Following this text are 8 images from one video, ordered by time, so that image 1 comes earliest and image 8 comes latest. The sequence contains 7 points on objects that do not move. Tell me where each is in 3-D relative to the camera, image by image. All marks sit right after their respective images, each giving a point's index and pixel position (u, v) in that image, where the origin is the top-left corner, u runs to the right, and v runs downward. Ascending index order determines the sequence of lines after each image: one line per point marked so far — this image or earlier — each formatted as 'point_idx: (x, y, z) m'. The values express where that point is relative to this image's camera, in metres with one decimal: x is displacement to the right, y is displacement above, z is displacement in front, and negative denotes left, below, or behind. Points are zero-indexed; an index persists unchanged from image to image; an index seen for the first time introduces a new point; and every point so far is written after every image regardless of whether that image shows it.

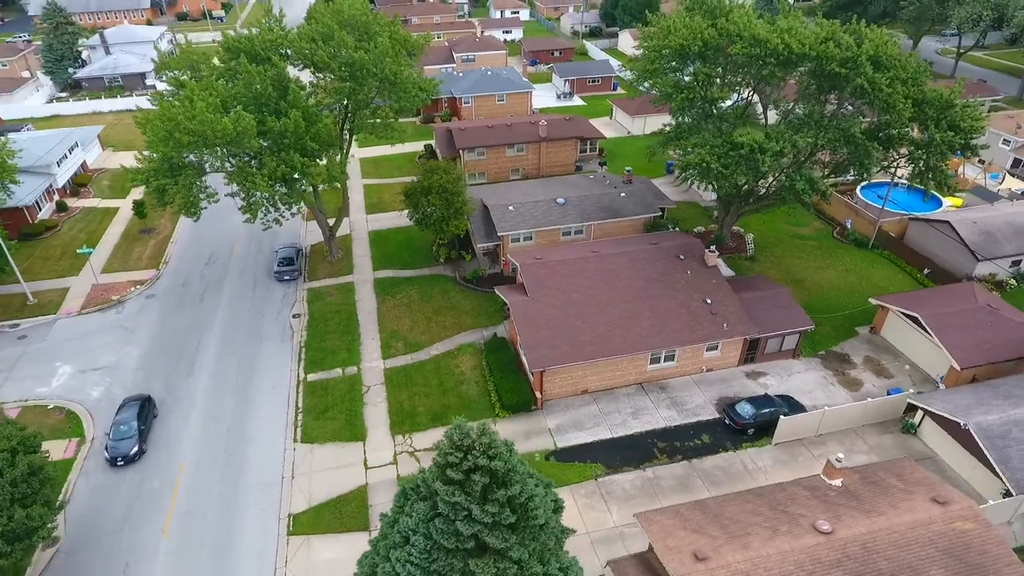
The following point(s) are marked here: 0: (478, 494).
0: (-0.7, -4.3, +13.4) m
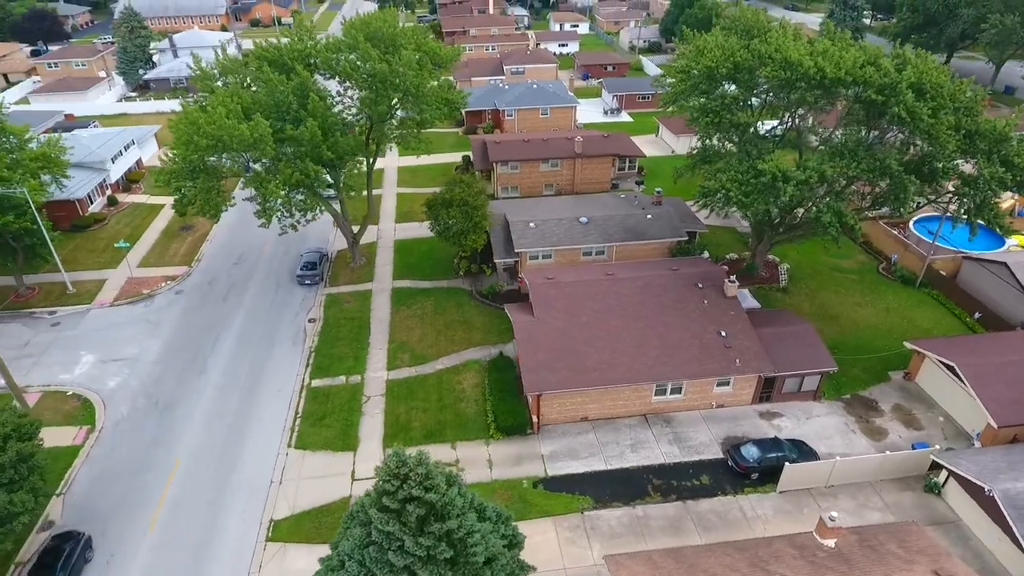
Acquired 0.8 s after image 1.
0: (-2.0, -4.8, +12.9) m
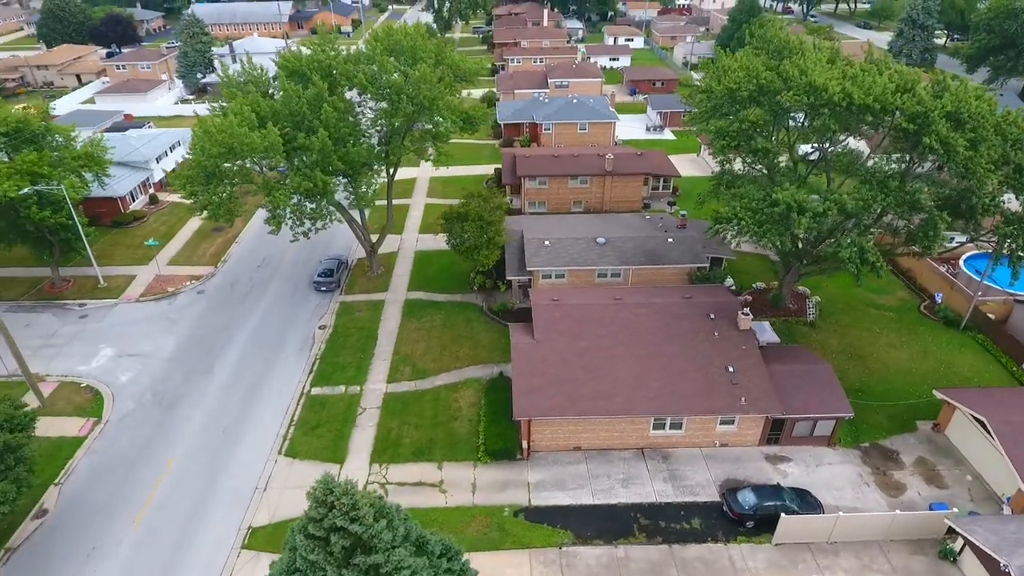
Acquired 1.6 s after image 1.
0: (-3.4, -5.2, +12.5) m
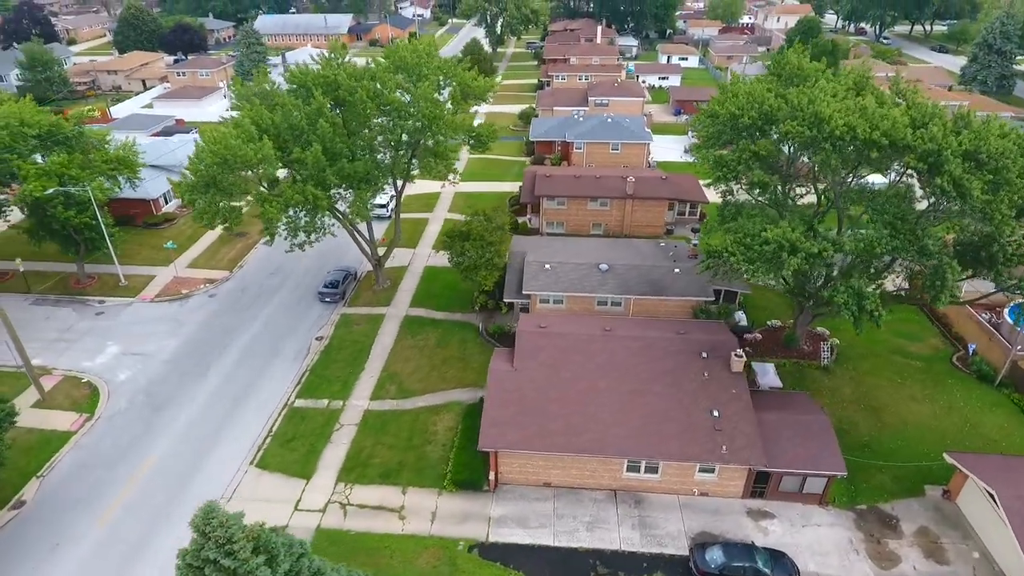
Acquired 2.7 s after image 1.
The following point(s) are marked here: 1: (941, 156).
0: (-5.6, -5.7, +12.2) m
1: (+13.3, +4.1, +20.0) m
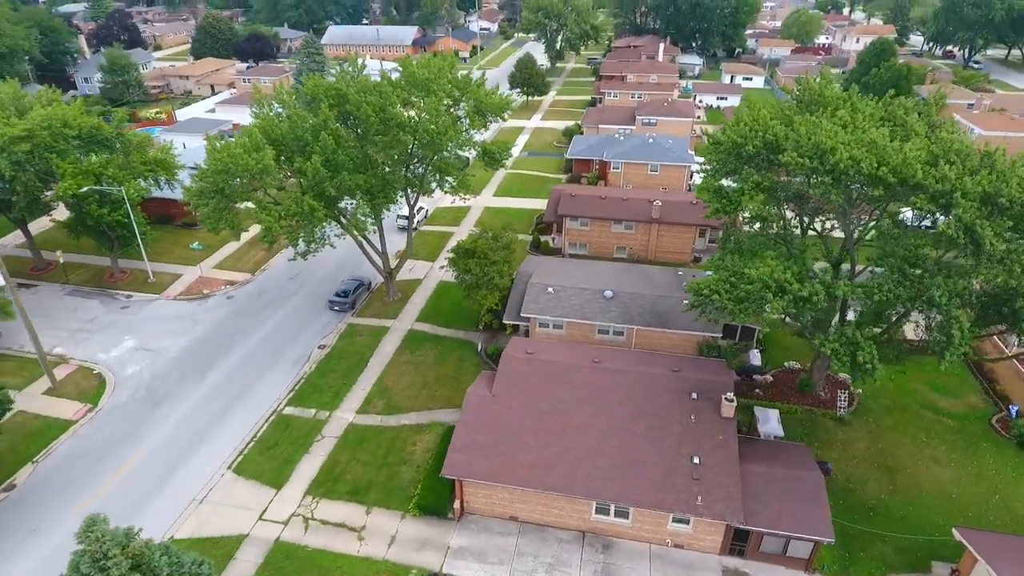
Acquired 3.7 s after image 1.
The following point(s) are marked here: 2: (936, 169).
0: (-7.9, -6.0, +12.1) m
1: (+12.3, +2.5, +17.9) m
2: (+12.3, +3.4, +18.7) m
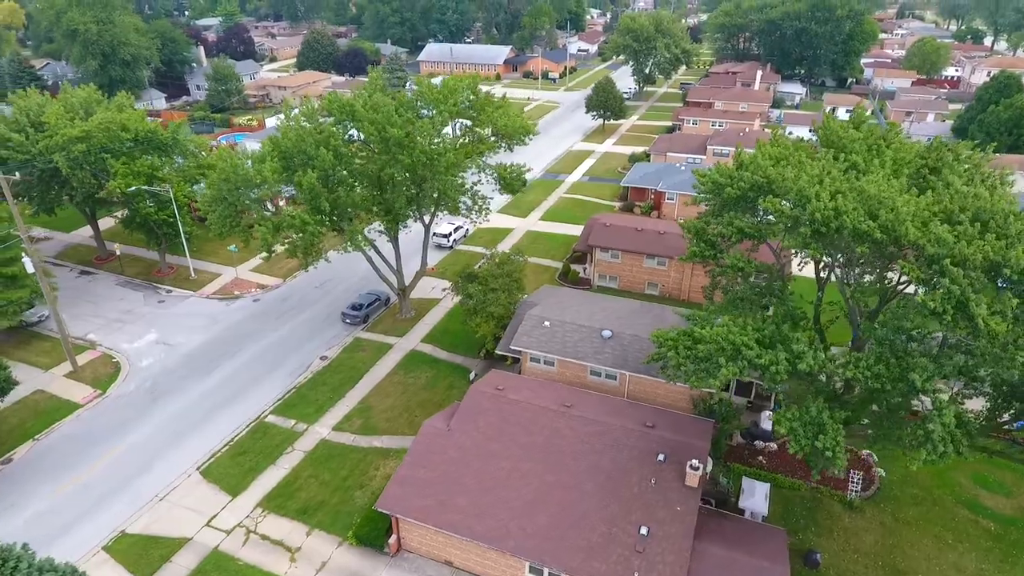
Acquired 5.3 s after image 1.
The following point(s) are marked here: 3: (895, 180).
0: (-11.5, -6.0, +12.4) m
1: (+10.1, +0.5, +15.0) m
2: (+10.3, +1.4, +15.7) m
3: (+11.0, +3.1, +18.4) m
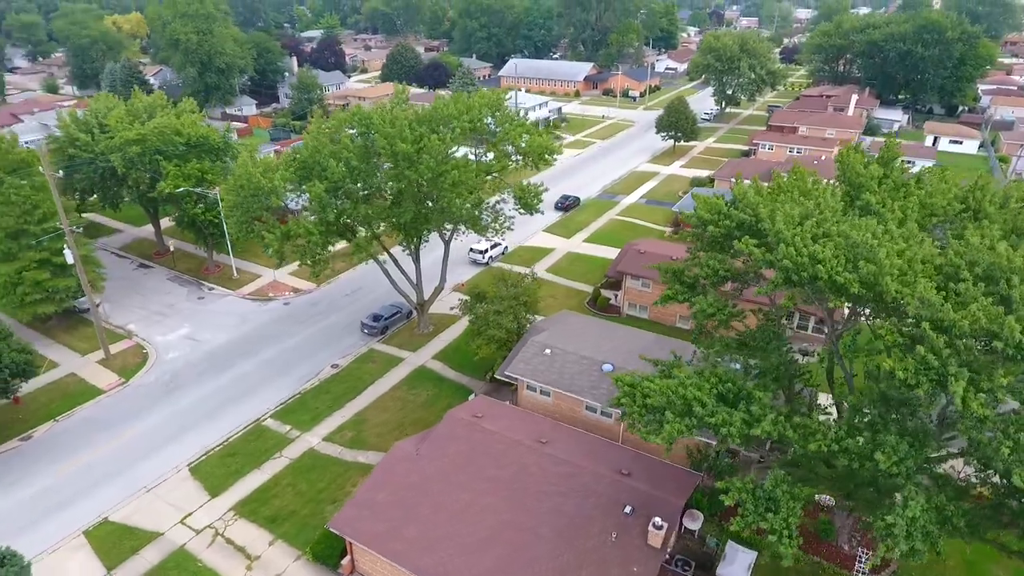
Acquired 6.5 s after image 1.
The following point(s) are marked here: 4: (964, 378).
0: (-14.0, -5.8, +13.1) m
1: (+8.2, -0.9, +12.7) m
2: (+8.6, 0.0, +13.5) m
3: (+9.7, +1.6, +16.0) m
4: (+8.6, -1.8, +12.2) m
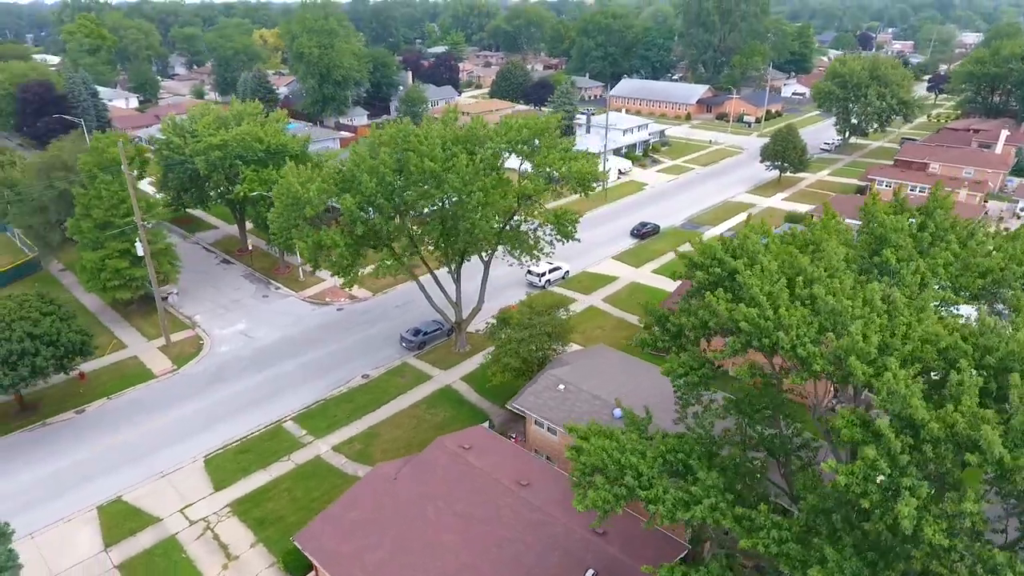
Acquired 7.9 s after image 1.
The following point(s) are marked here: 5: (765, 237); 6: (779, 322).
0: (-16.2, -5.2, +14.7) m
1: (+5.9, -2.3, +10.3) m
2: (+6.5, -1.5, +11.0) m
3: (+8.3, -0.1, +13.3) m
4: (+6.1, -3.2, +9.7) m
5: (+6.6, +1.3, +16.2) m
6: (+5.1, -0.7, +12.5) m
